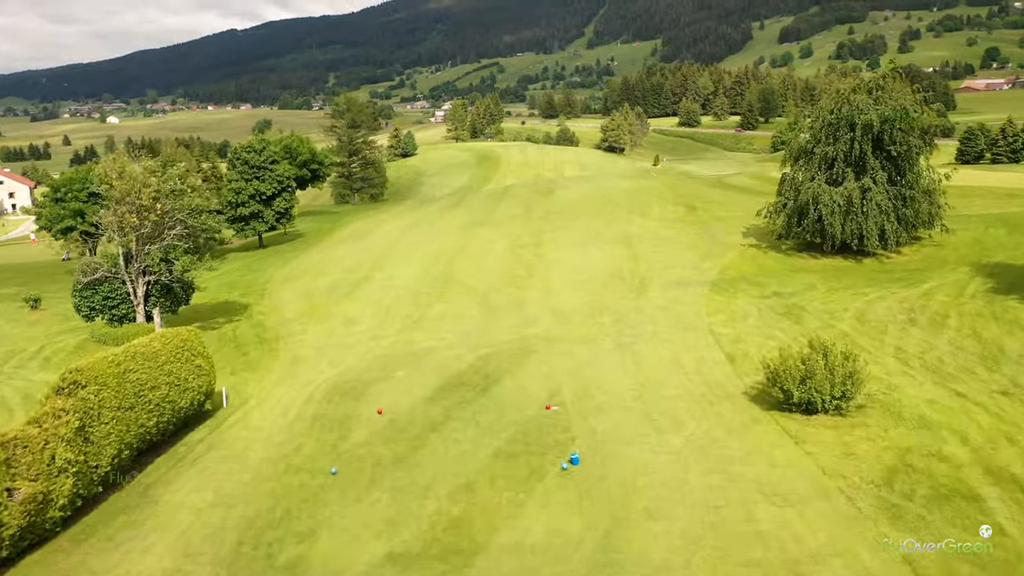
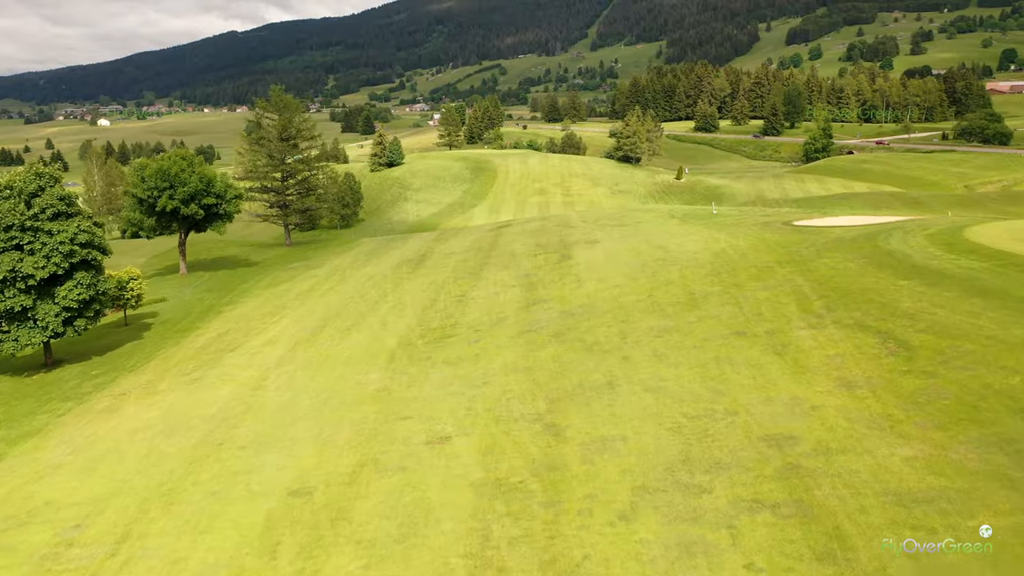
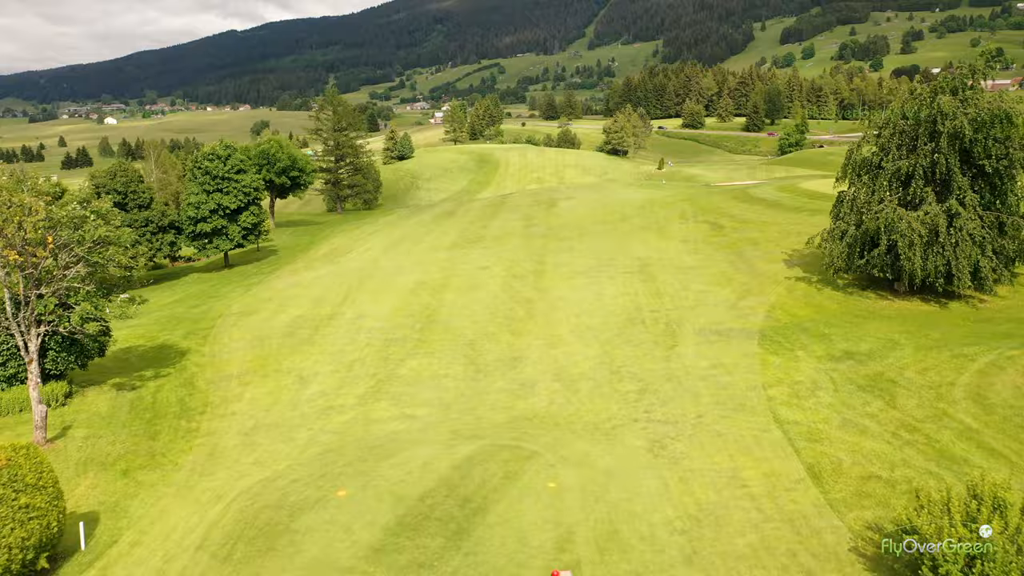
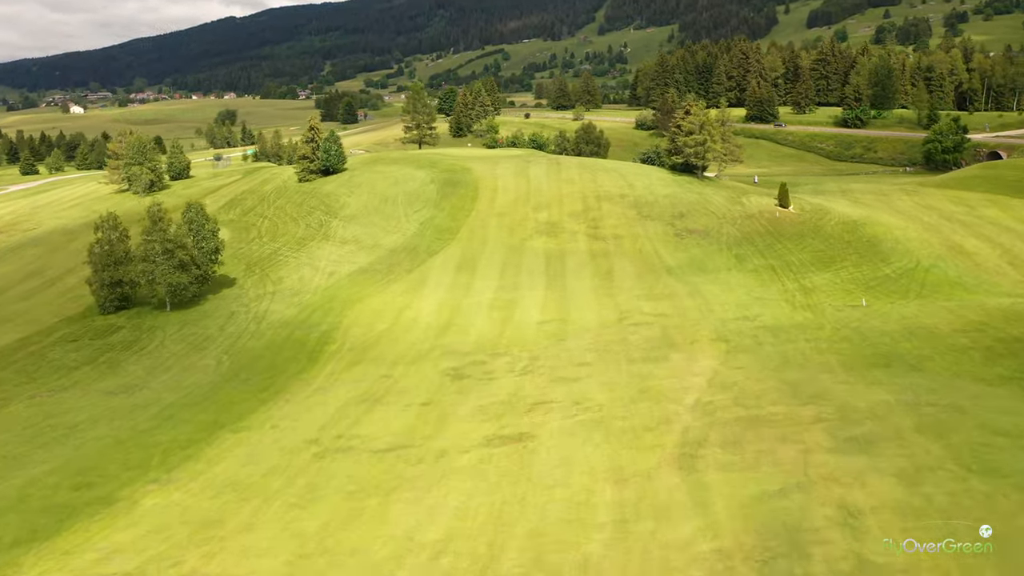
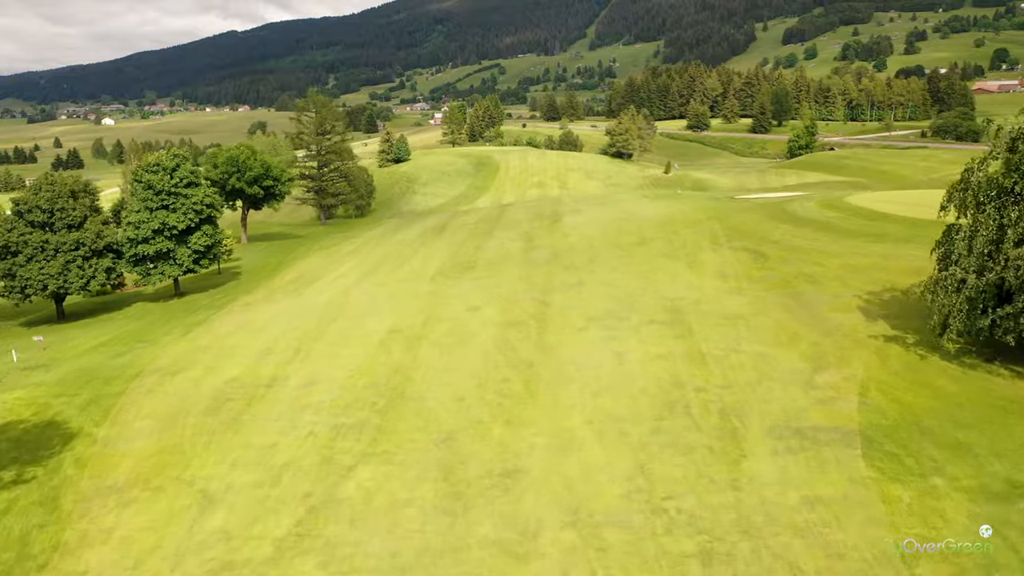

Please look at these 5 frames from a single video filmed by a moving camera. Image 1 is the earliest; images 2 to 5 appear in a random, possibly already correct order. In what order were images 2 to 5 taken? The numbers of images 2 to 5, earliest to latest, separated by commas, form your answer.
3, 5, 2, 4
